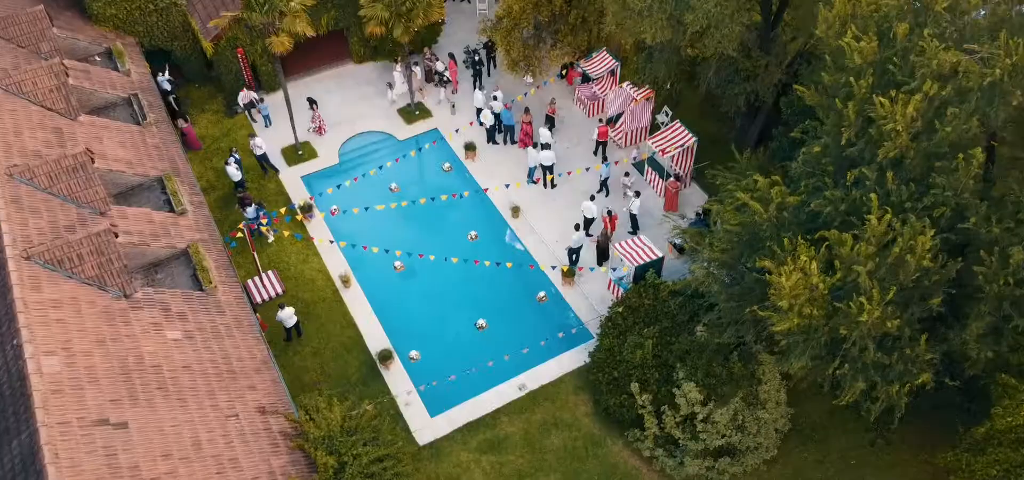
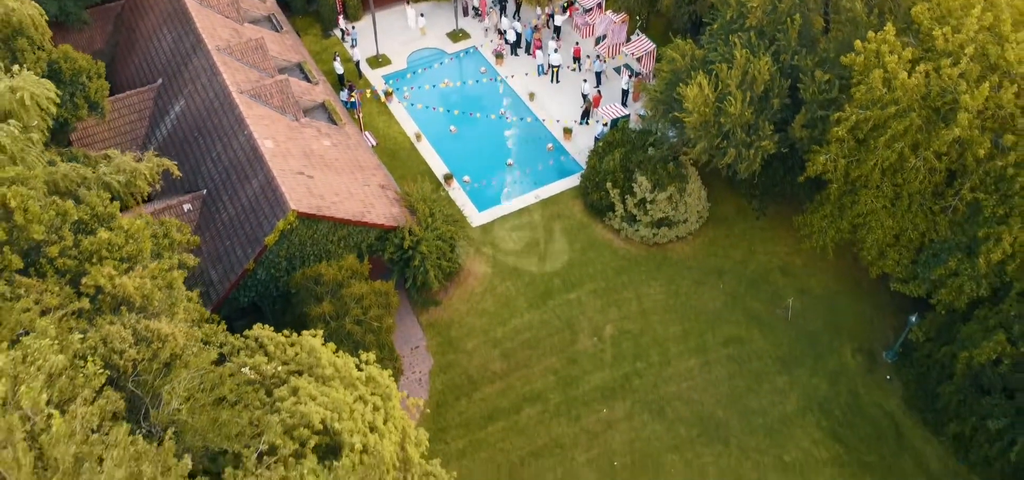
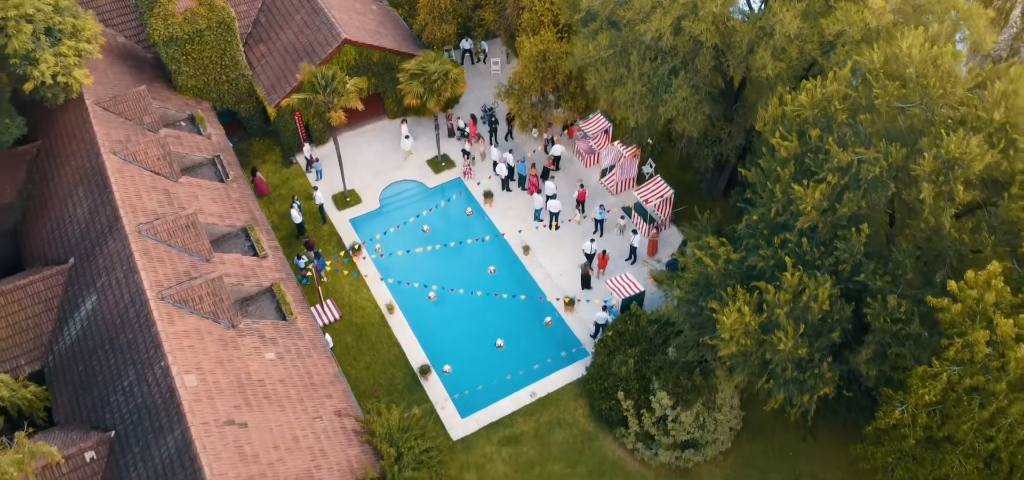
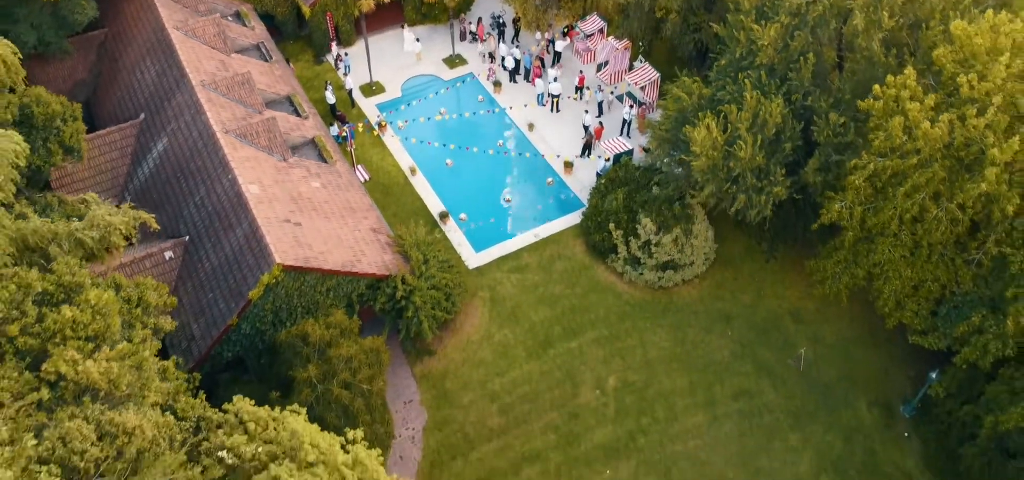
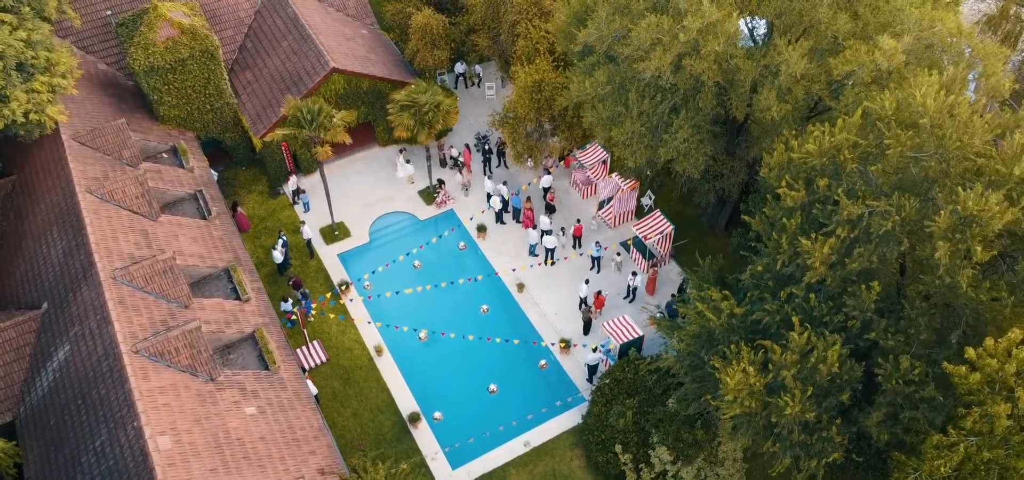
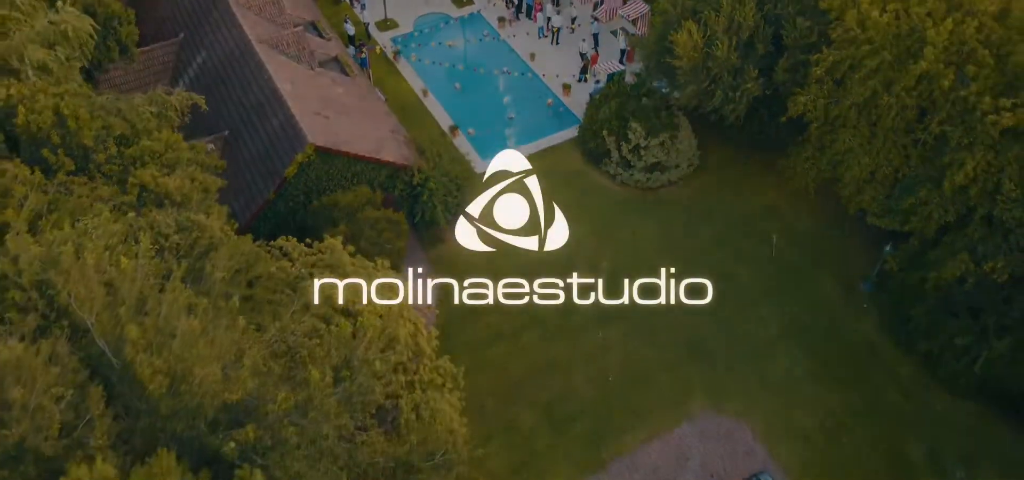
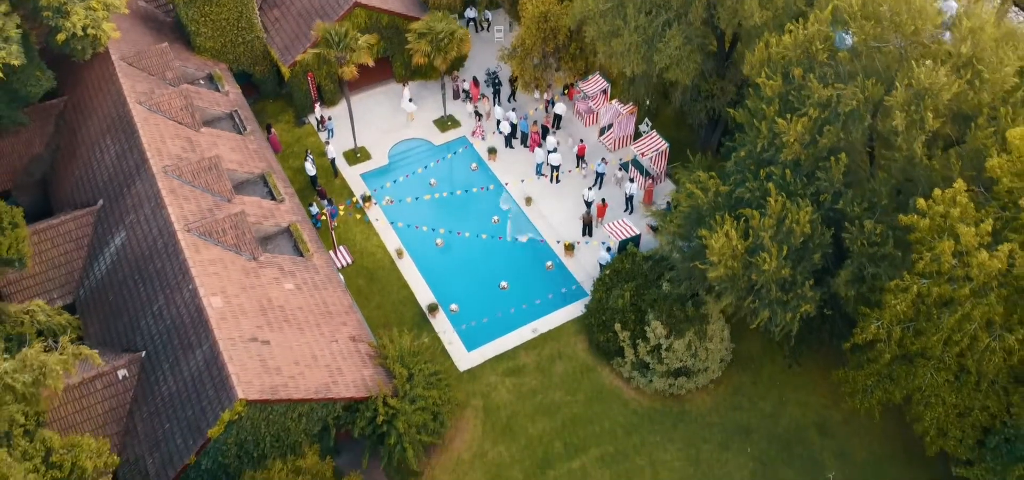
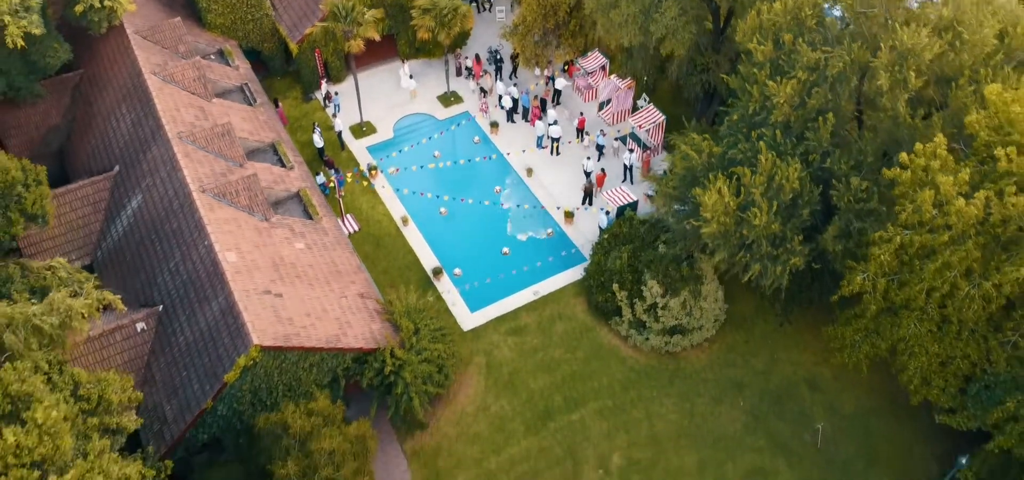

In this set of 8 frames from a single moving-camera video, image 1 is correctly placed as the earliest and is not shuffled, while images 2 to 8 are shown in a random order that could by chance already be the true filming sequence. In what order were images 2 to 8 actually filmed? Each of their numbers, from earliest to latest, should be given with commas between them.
5, 3, 7, 8, 4, 2, 6
